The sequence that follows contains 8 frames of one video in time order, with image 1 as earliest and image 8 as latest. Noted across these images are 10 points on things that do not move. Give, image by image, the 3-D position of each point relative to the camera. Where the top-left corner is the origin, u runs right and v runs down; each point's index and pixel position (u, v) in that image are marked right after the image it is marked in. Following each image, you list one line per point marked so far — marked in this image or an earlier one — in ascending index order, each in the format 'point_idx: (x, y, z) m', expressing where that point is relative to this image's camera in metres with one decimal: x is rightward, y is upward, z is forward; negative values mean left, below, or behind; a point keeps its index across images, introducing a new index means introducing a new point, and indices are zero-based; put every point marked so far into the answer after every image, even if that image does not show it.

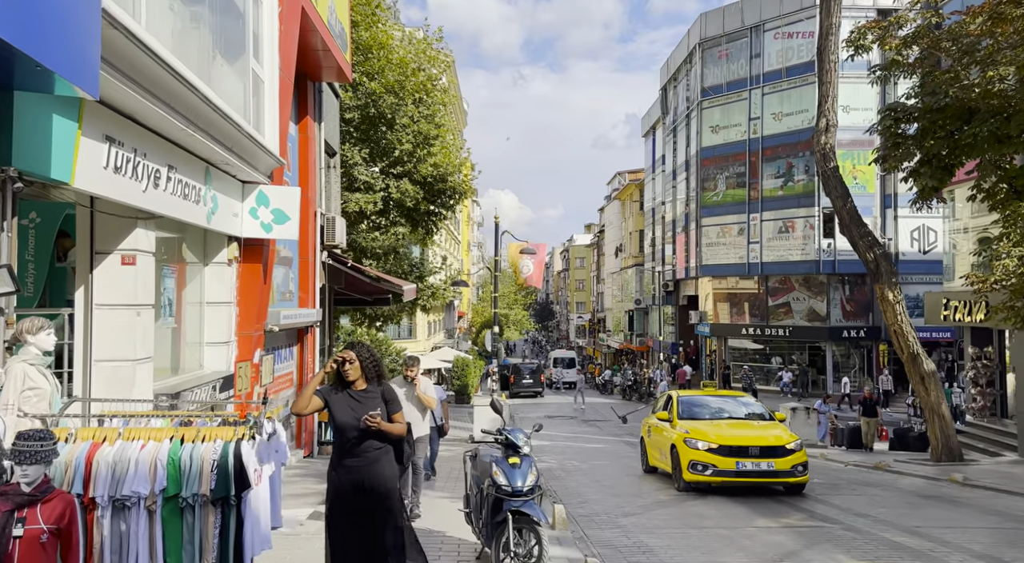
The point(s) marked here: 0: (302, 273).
0: (-3.8, +0.1, +15.5) m
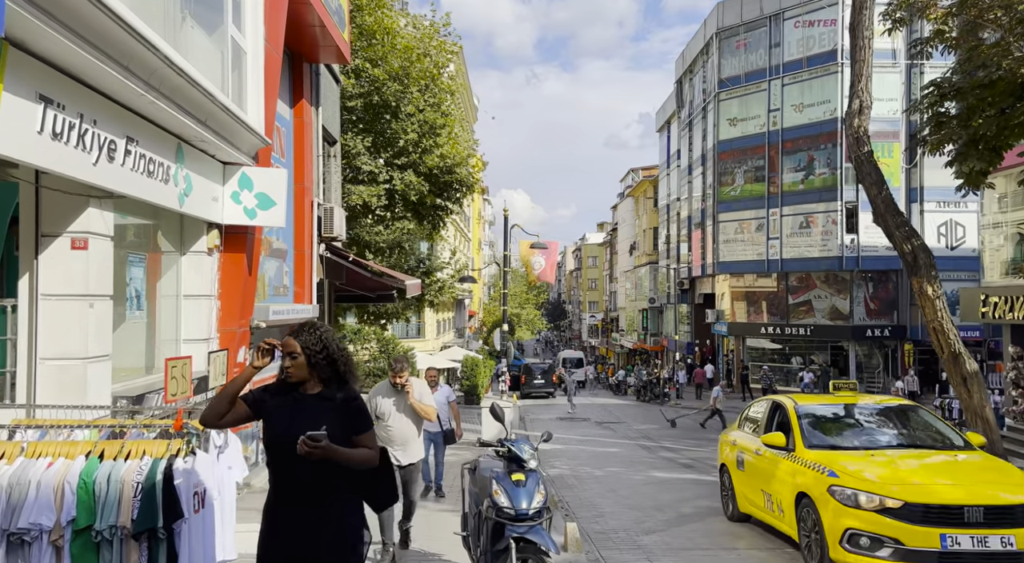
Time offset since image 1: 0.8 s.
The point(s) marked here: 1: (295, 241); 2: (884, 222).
0: (-3.6, +0.2, +14.5) m
1: (-3.7, +0.7, +14.5) m
2: (+6.4, +1.0, +14.6) m
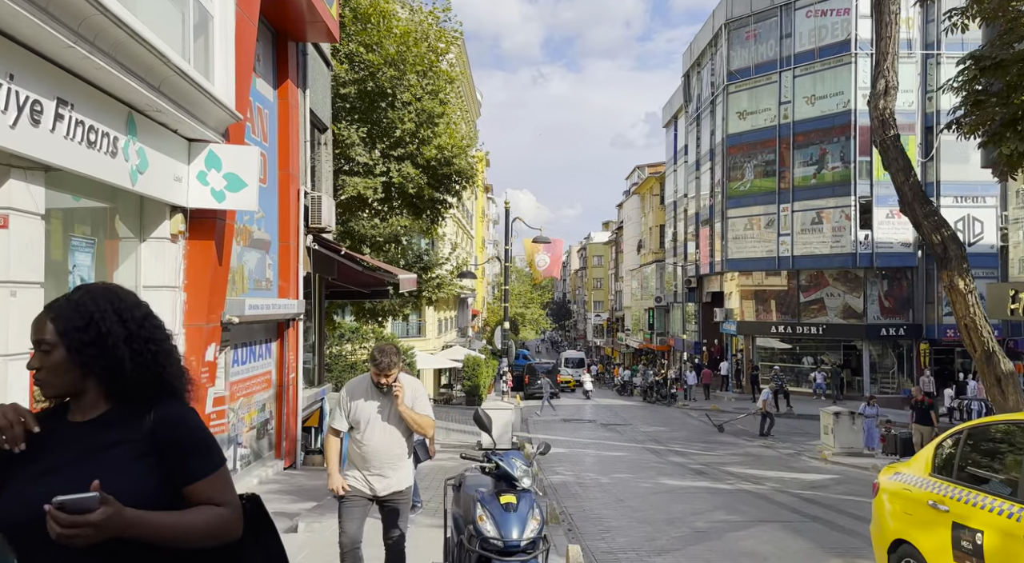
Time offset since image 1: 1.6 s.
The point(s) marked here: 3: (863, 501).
0: (-3.6, +0.3, +13.6) m
1: (-3.7, +0.8, +13.5) m
2: (+6.3, +1.1, +13.6) m
3: (+4.8, -3.0, +11.7) m
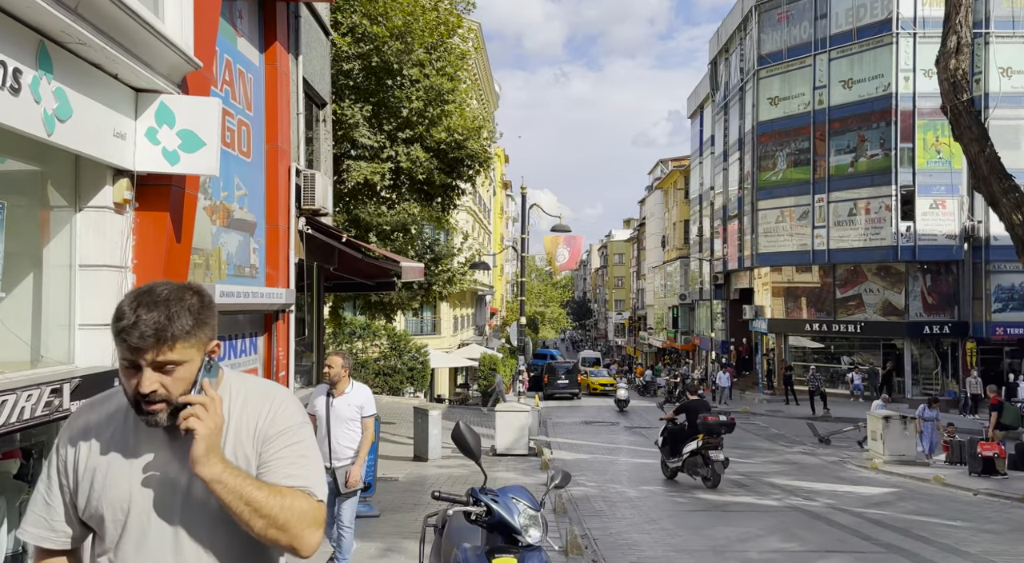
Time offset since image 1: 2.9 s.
0: (-3.4, +0.5, +12.0) m
1: (-3.4, +1.0, +12.0) m
2: (+6.6, +1.3, +11.8) m
3: (+5.0, -2.8, +9.9) m
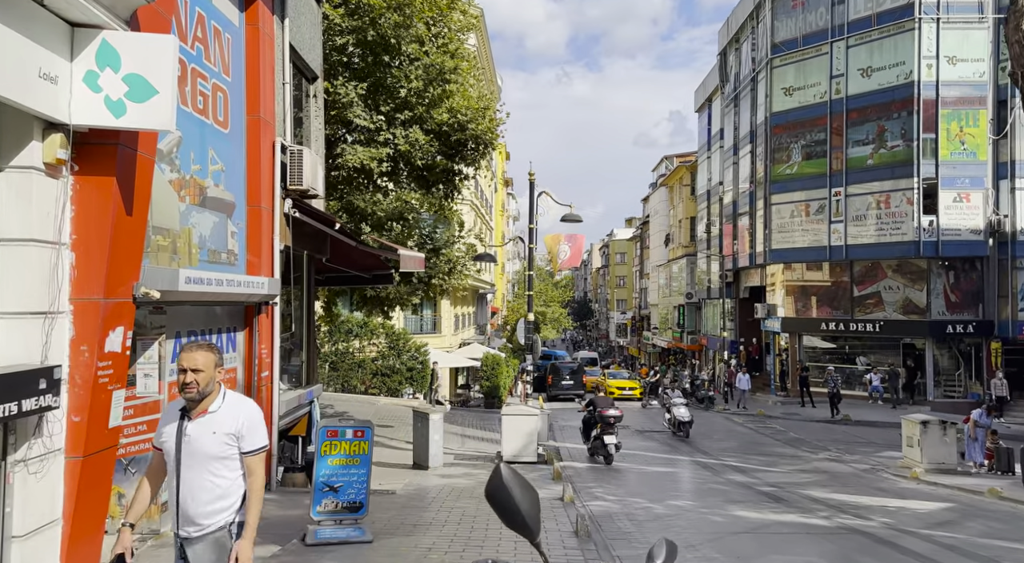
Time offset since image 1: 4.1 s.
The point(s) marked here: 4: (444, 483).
0: (-3.2, +0.7, +10.7) m
1: (-3.3, +1.1, +10.6) m
2: (+6.7, +1.4, +10.4) m
3: (+5.1, -2.7, +8.6) m
4: (-1.0, -2.9, +12.4) m
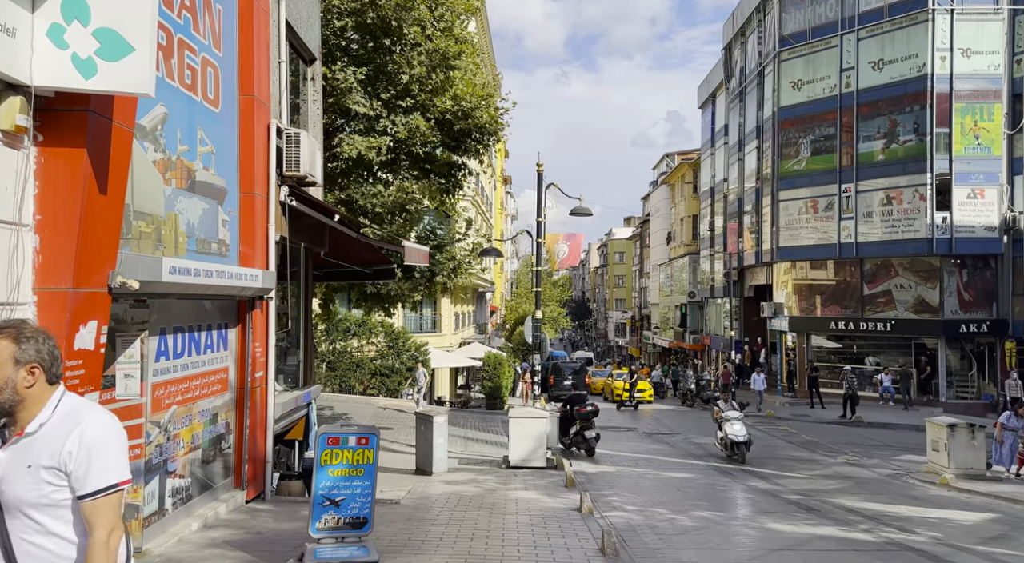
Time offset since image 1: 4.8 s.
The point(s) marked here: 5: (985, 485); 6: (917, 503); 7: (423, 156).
0: (-3.1, +0.8, +9.8) m
1: (-3.1, +1.2, +9.8) m
2: (+6.9, +1.5, +9.7) m
3: (+5.3, -2.6, +7.8) m
4: (-0.8, -2.8, +11.6) m
5: (+8.0, -3.4, +14.5) m
6: (+5.8, -3.2, +12.2) m
7: (-1.7, +2.5, +16.6) m
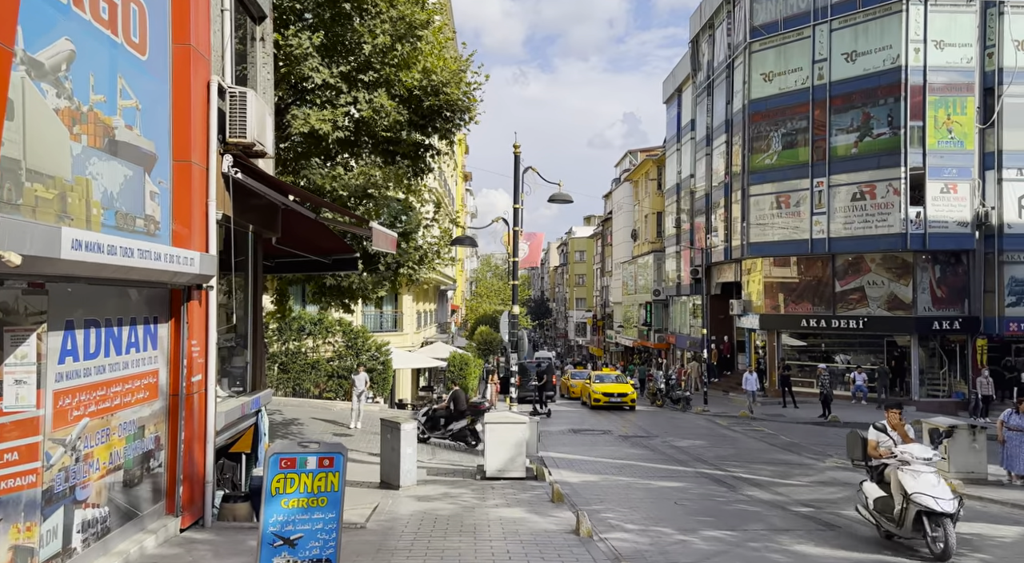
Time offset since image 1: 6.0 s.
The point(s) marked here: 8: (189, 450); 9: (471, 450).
0: (-3.2, +0.9, +8.3) m
1: (-3.3, +1.4, +8.3) m
2: (+6.8, +1.6, +8.7) m
3: (+5.2, -2.5, +6.7) m
4: (-1.1, -2.7, +10.2) m
5: (+7.6, -3.3, +13.5) m
6: (+5.5, -3.0, +11.1) m
7: (-2.2, +2.6, +15.2) m
8: (-2.8, -1.5, +7.5) m
9: (-0.8, -3.1, +16.0) m
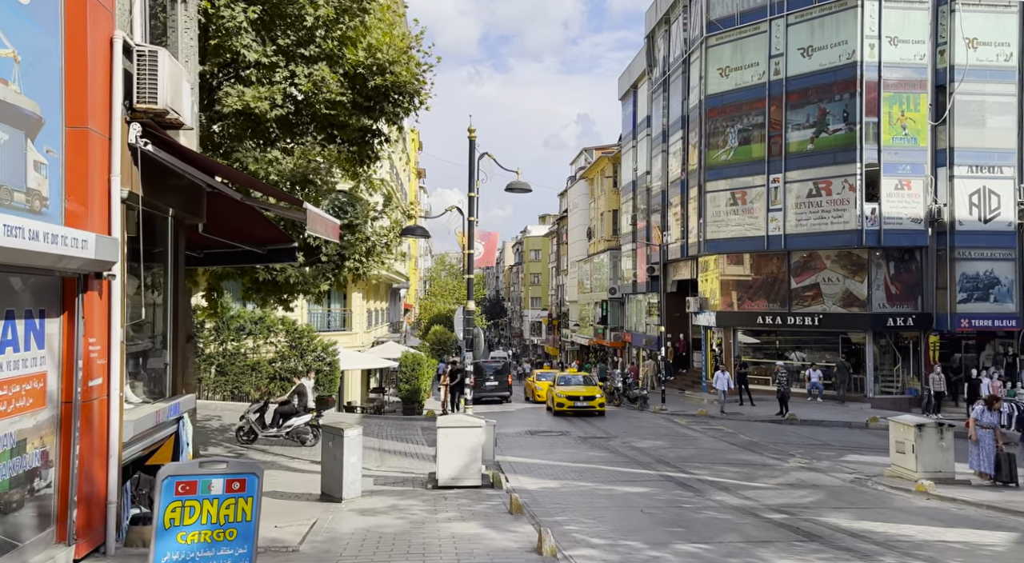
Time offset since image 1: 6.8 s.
0: (-3.6, +1.0, +7.2) m
1: (-3.7, +1.4, +7.2) m
2: (+6.3, +1.8, +8.1) m
3: (+4.9, -2.4, +6.1) m
4: (-1.6, -2.6, +9.2) m
5: (+6.9, -3.2, +13.0) m
6: (+4.9, -2.9, +10.5) m
7: (-3.0, +2.7, +14.1) m
8: (-3.2, -1.4, +6.4) m
9: (-1.6, -3.1, +15.0) m
